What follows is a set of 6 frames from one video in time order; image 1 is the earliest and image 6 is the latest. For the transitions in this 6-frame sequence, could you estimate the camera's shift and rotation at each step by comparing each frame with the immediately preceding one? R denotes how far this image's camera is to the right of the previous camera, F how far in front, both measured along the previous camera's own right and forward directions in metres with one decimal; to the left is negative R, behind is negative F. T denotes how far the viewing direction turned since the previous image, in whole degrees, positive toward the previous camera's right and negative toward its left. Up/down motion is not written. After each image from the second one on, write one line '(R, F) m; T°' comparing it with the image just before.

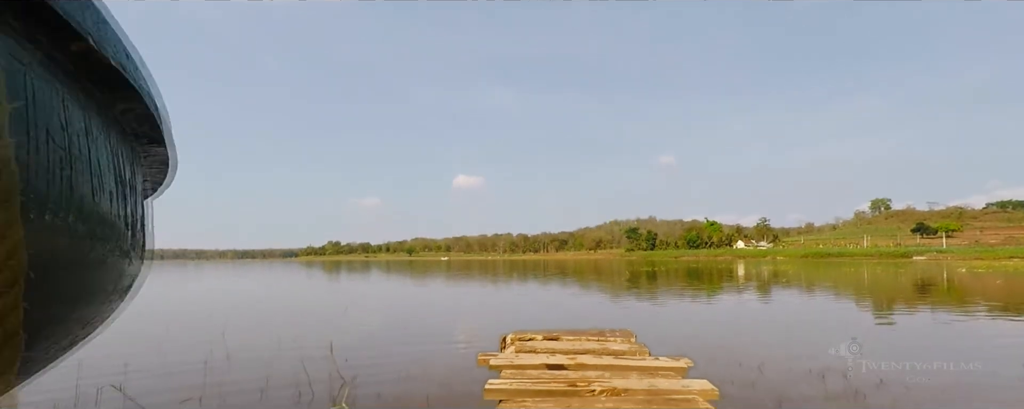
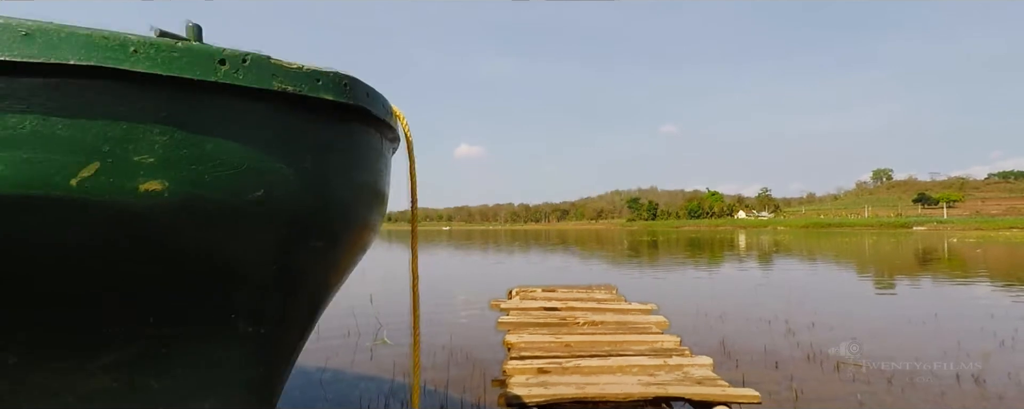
(-0.1, -1.4) m; 0°
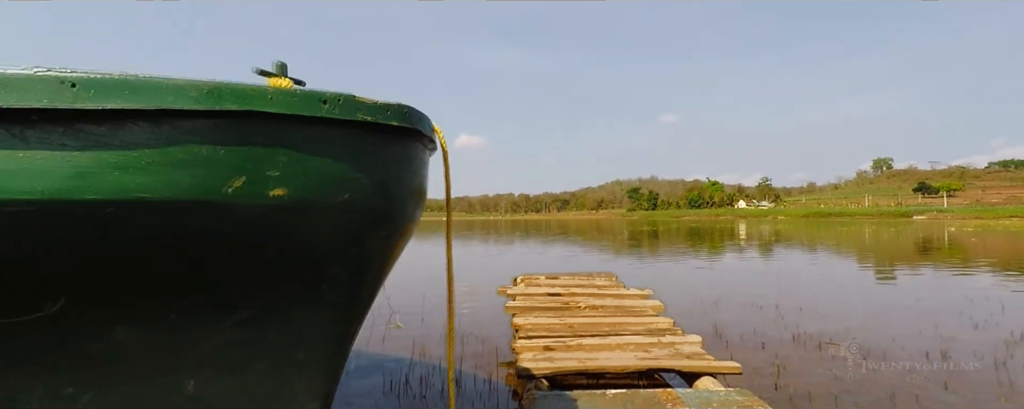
(-0.1, -0.4) m; 0°
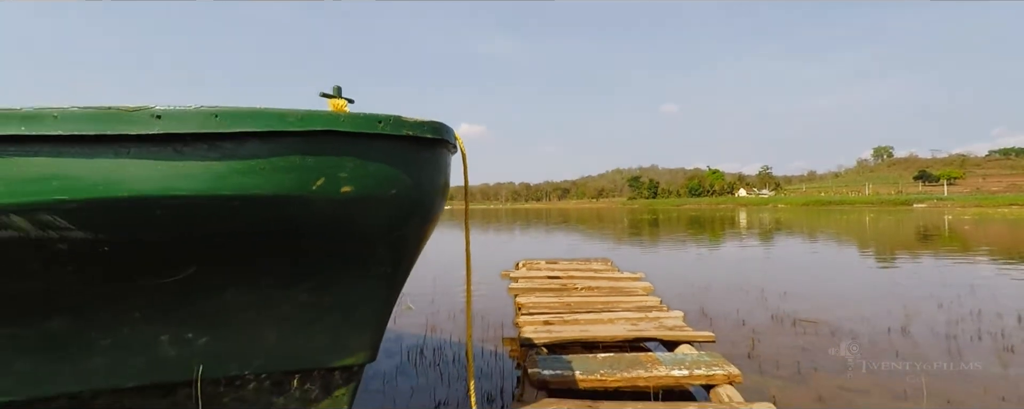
(0.0, -0.6) m; 0°
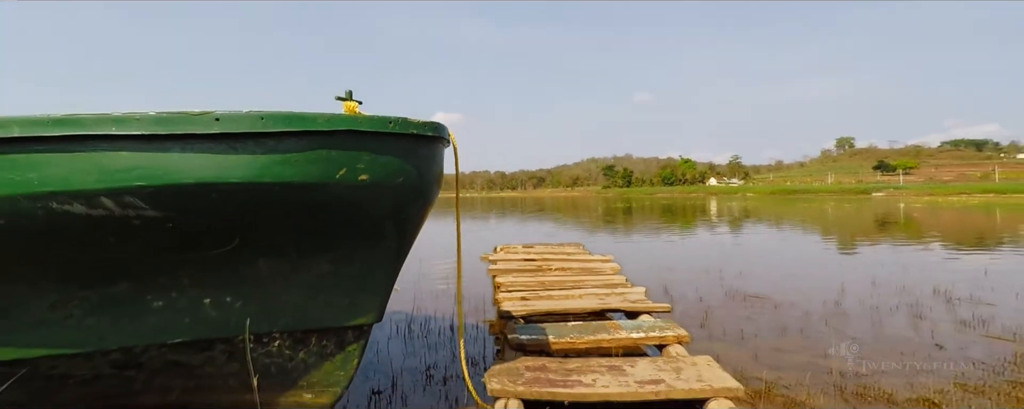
(-0.1, -0.5) m; +3°
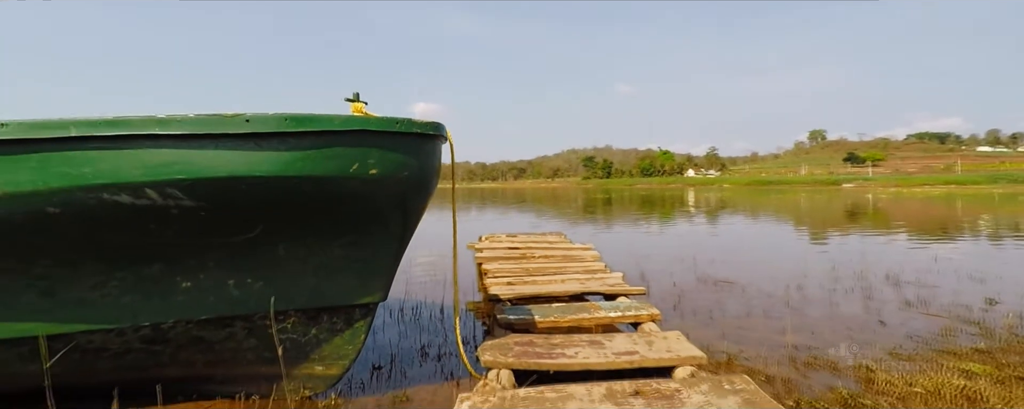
(-0.1, -0.4) m; +2°
